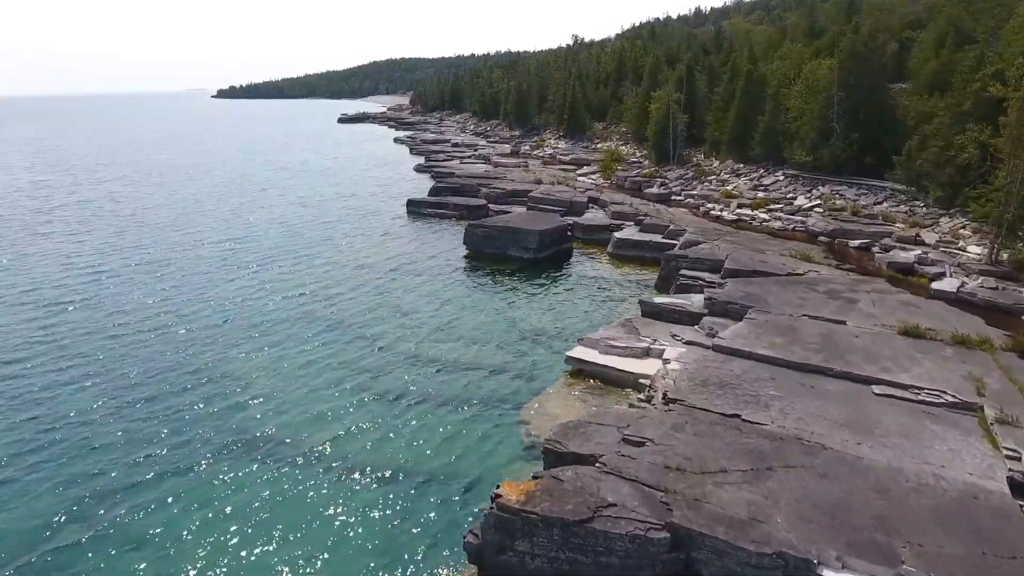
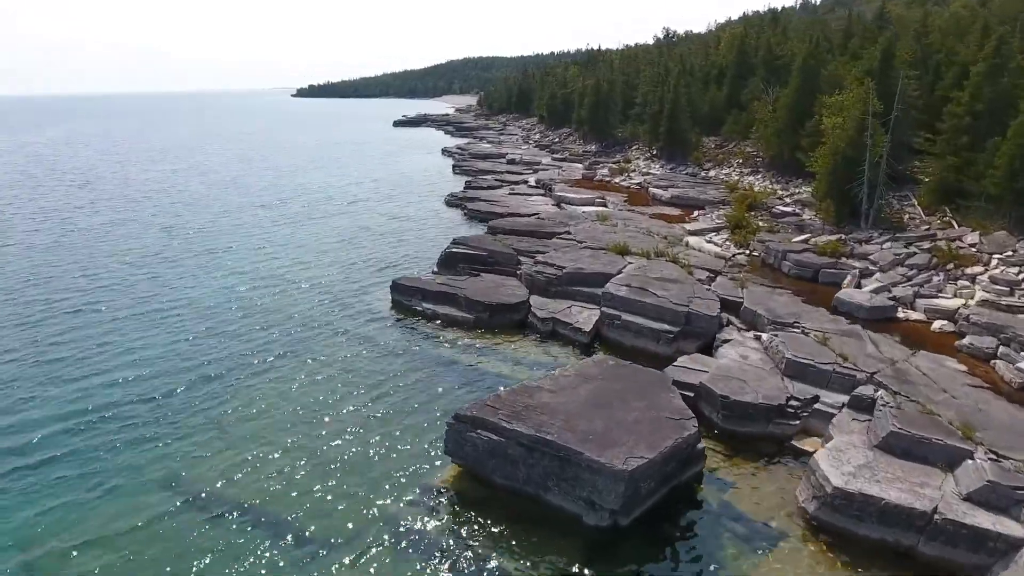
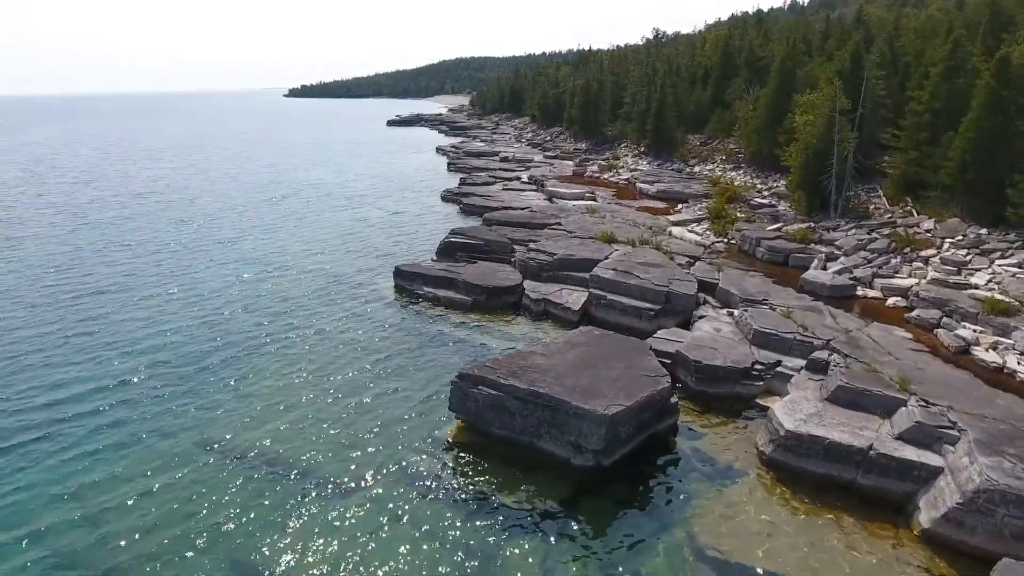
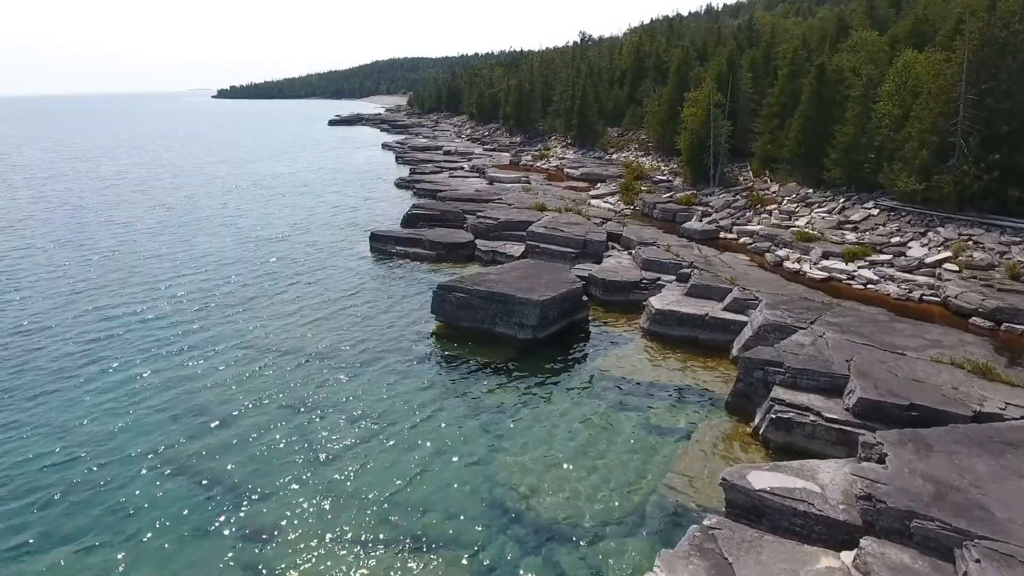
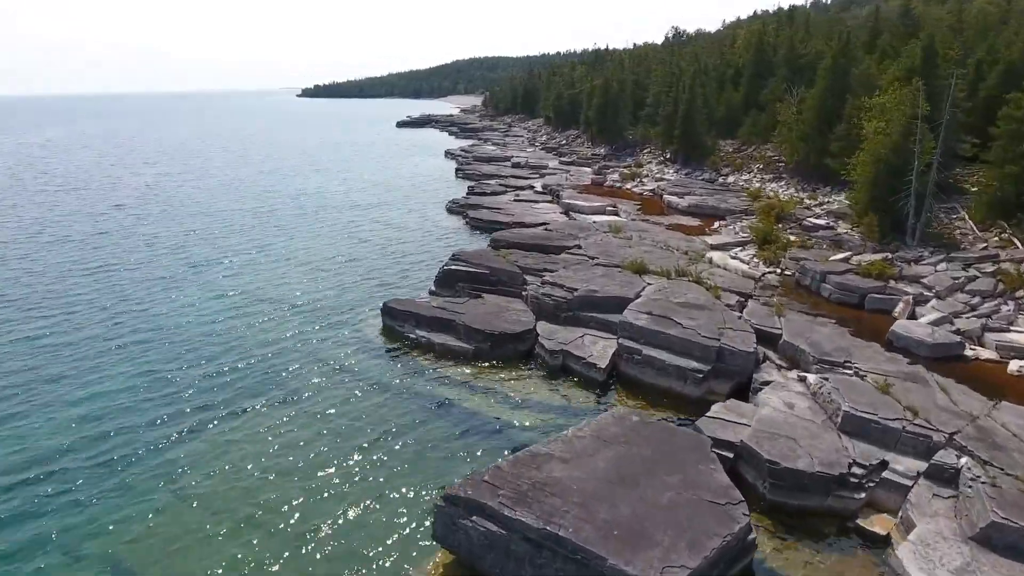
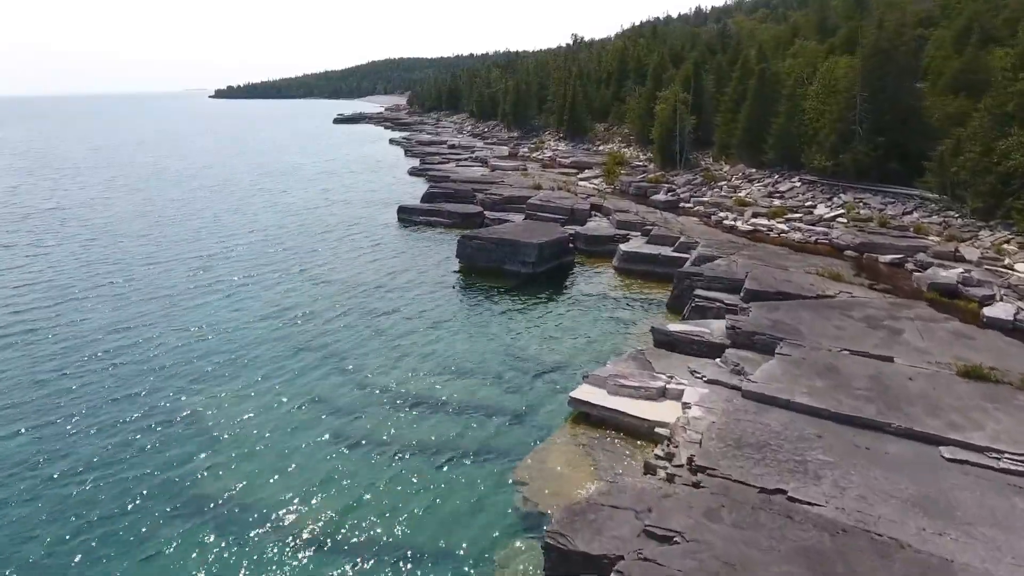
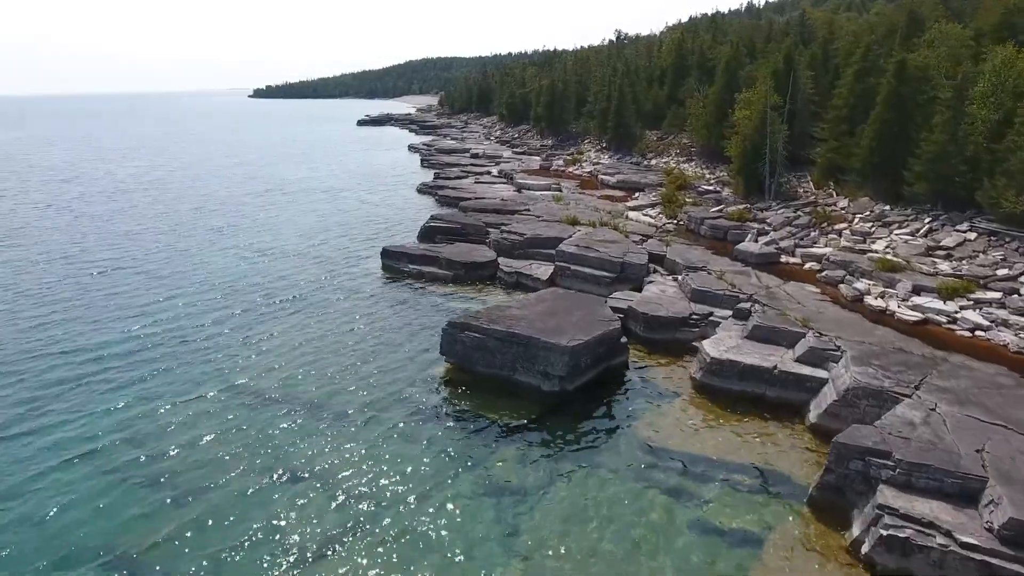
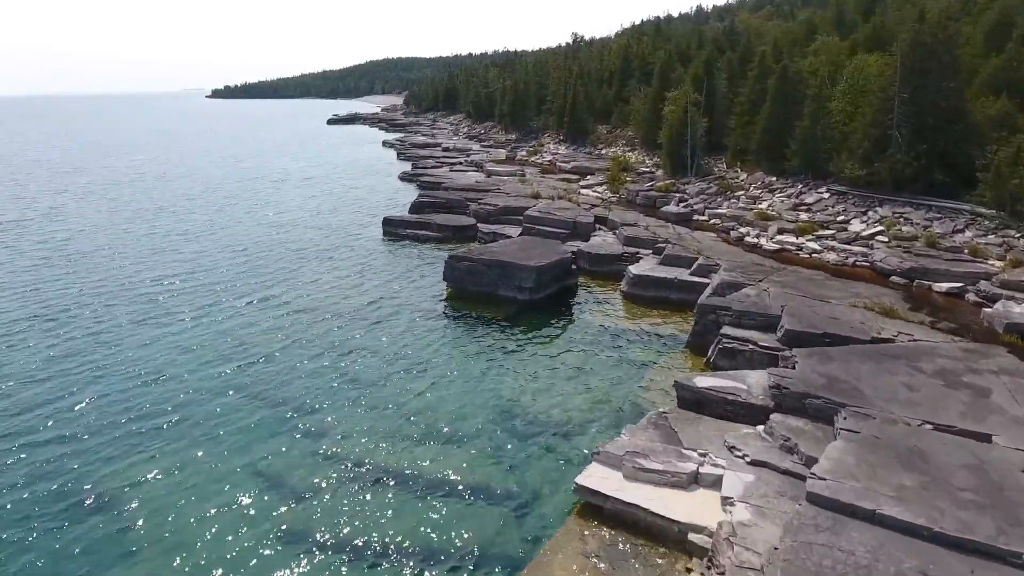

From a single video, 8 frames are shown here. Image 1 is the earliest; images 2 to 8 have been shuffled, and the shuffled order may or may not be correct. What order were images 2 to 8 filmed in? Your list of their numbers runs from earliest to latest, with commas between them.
6, 8, 4, 7, 3, 2, 5
